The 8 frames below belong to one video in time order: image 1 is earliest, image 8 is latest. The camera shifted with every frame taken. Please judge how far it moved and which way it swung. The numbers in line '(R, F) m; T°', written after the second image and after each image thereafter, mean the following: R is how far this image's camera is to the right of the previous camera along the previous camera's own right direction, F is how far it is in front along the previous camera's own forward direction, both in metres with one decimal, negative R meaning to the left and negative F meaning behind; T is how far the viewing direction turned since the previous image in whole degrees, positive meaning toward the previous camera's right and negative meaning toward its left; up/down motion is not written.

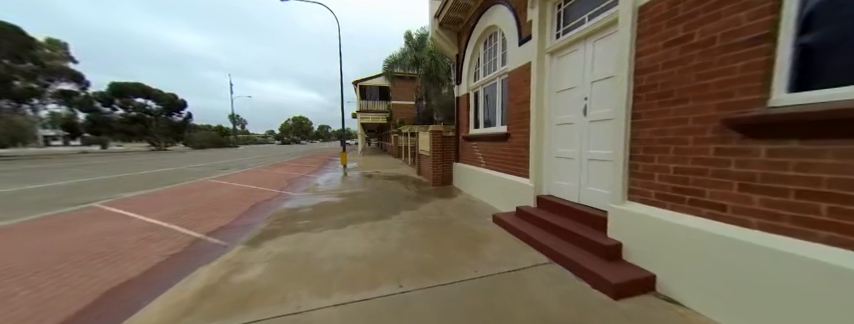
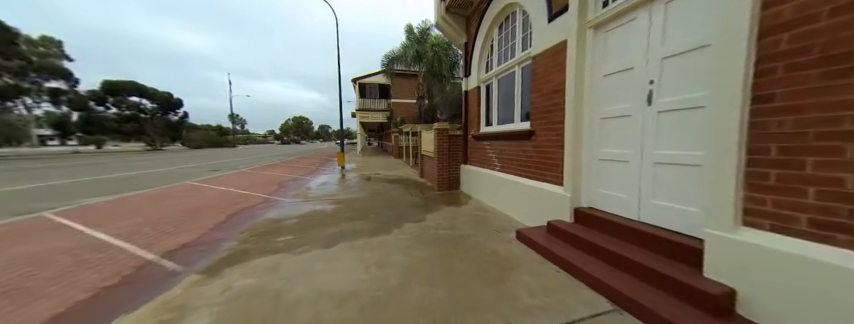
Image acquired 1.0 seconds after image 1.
(-0.1, +0.8) m; 0°
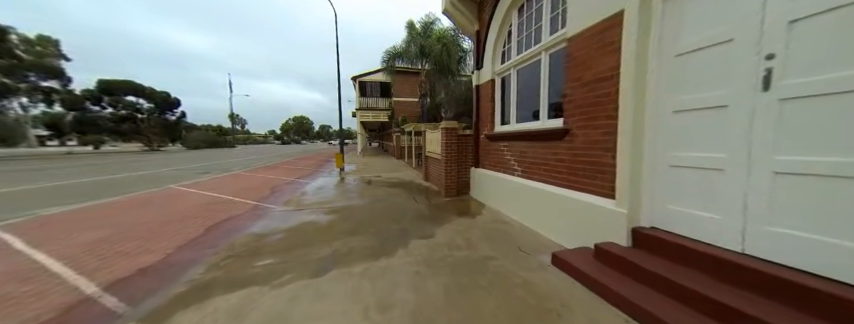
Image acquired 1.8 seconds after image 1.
(-0.1, +0.7) m; 0°
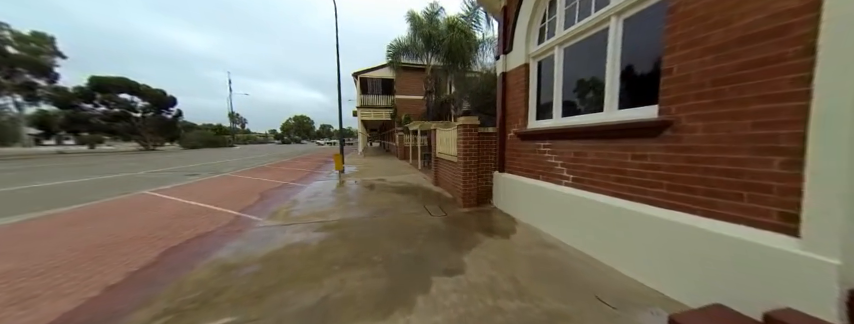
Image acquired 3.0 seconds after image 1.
(-0.3, +1.0) m; 0°
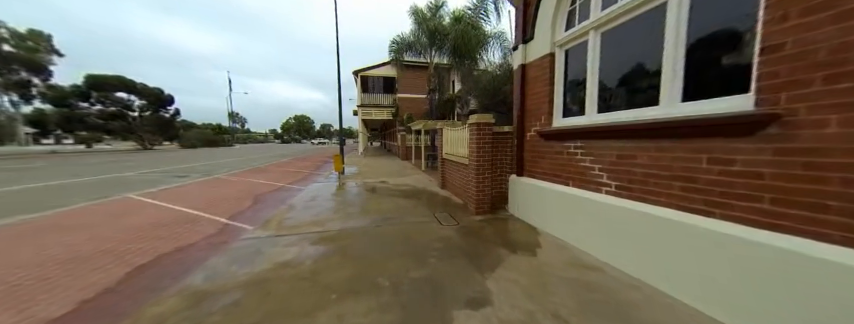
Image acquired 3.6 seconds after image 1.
(-0.2, +0.5) m; 0°
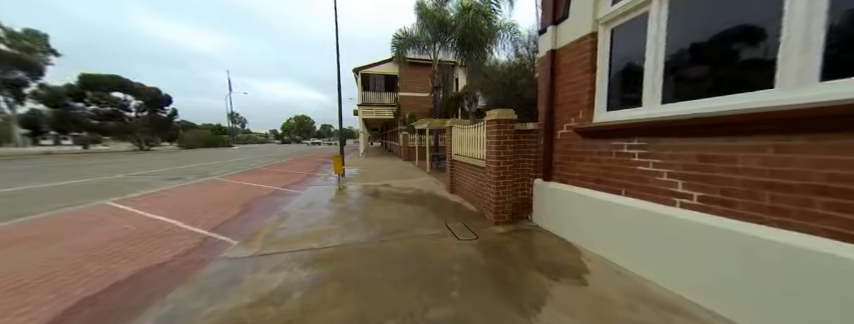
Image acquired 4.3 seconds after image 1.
(-0.2, +0.7) m; 0°
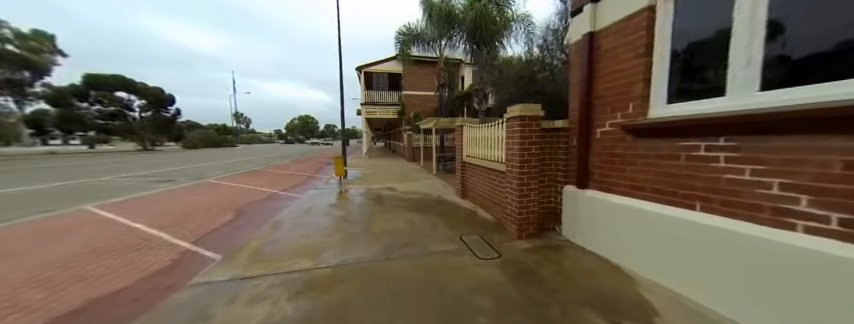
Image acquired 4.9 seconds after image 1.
(-0.1, +0.6) m; -1°
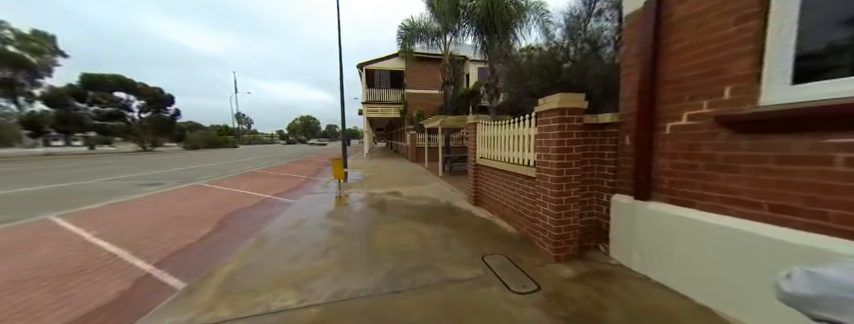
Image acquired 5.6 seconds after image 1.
(-0.2, +0.7) m; 0°
